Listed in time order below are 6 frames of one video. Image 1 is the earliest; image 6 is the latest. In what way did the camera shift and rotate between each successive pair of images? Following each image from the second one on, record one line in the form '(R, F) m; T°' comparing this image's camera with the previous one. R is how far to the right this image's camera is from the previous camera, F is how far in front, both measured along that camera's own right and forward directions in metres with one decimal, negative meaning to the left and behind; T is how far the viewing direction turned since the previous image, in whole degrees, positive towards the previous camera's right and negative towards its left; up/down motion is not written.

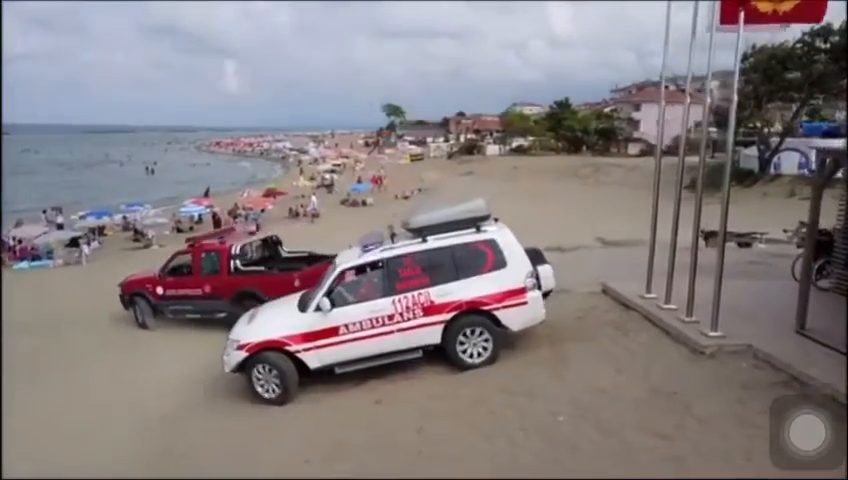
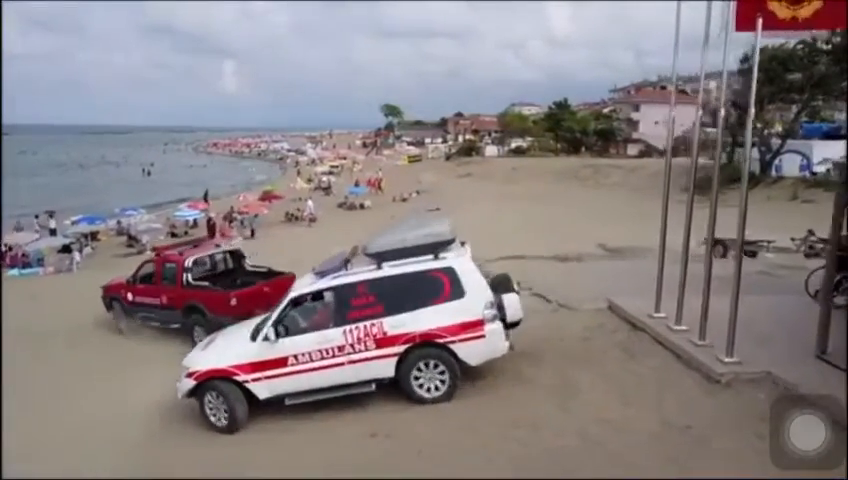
(0.0, +0.4) m; 0°
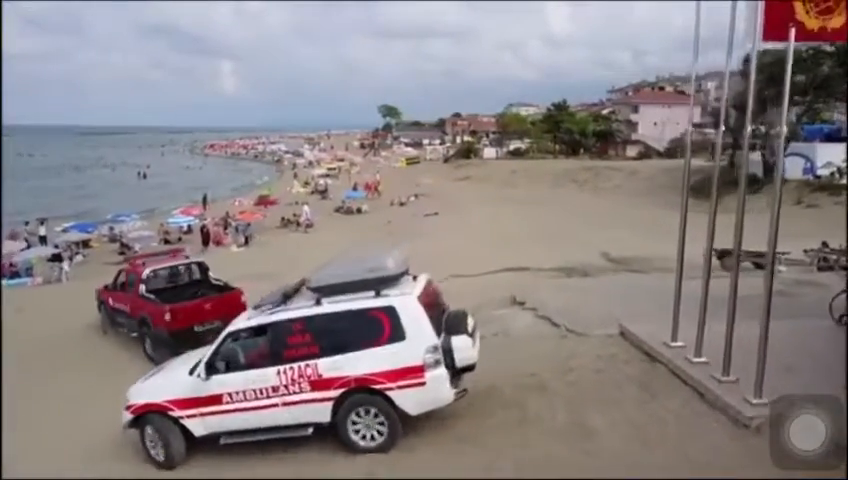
(0.0, +0.5) m; 0°
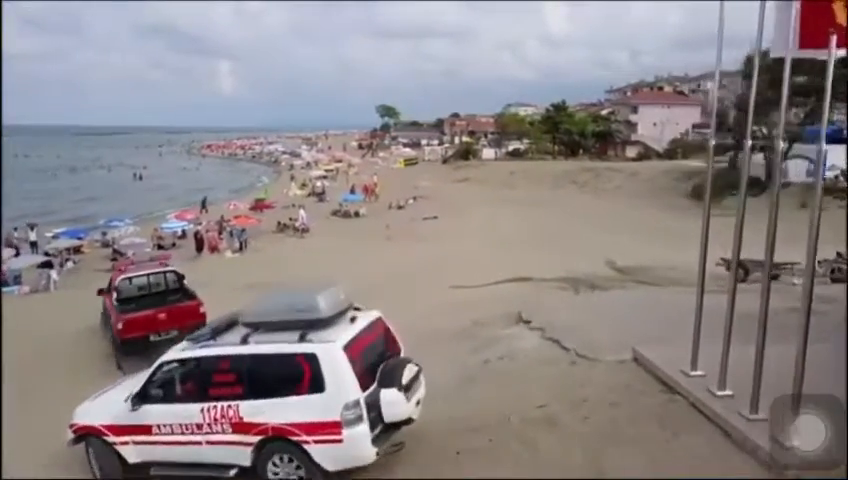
(0.0, +0.5) m; 0°
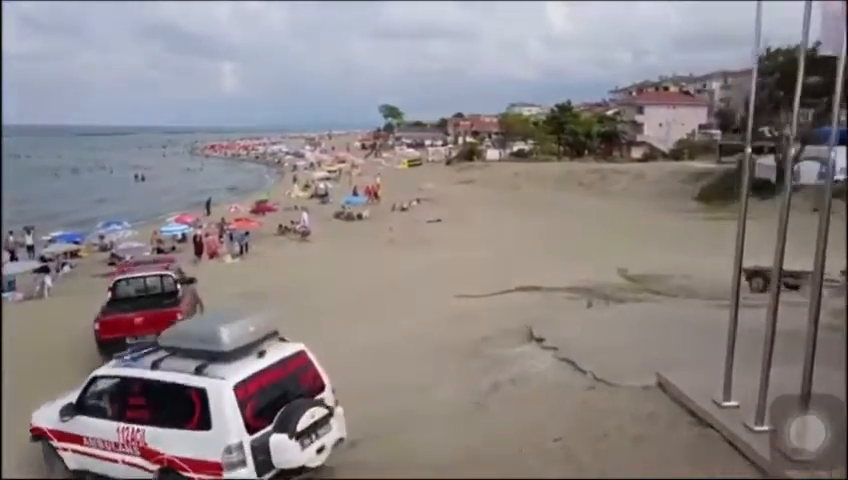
(0.0, +0.6) m; 0°
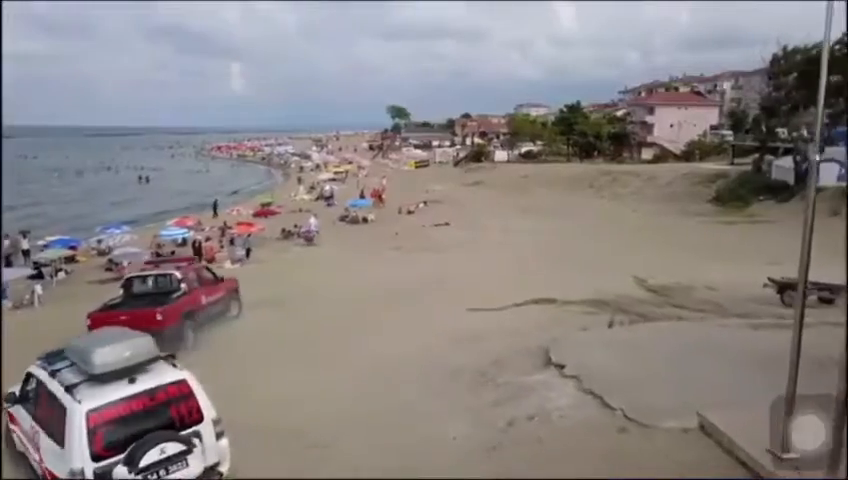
(0.0, +0.9) m; -1°
